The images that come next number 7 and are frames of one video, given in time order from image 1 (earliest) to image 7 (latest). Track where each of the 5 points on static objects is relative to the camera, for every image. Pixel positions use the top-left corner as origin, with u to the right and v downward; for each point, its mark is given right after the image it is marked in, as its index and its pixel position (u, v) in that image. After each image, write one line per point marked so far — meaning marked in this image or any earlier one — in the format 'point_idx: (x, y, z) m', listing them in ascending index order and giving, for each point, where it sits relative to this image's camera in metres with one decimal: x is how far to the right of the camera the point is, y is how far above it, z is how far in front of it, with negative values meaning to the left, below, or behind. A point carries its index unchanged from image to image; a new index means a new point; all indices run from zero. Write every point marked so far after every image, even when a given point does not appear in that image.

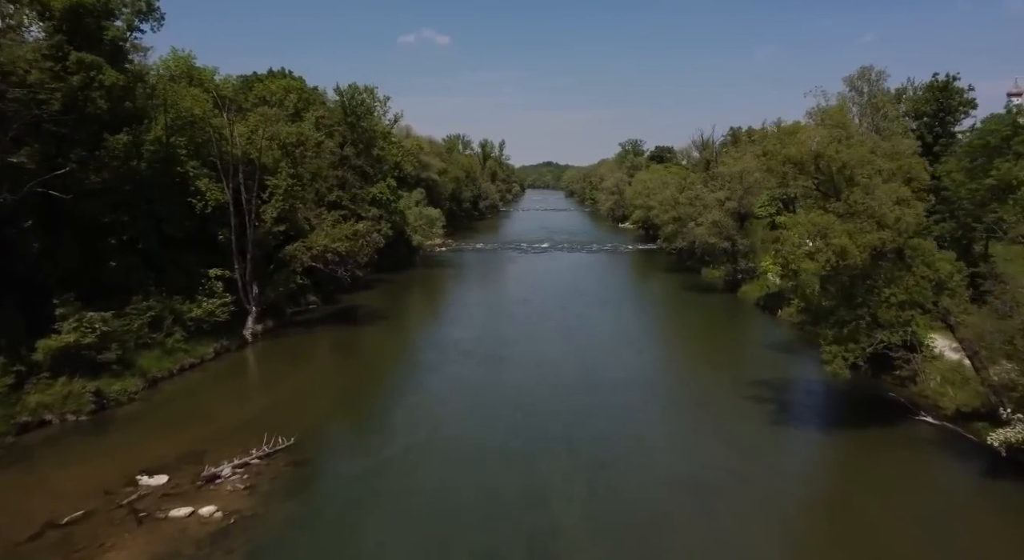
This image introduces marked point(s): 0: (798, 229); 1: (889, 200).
0: (+8.1, +1.4, +18.7) m
1: (+9.9, +2.1, +17.6) m
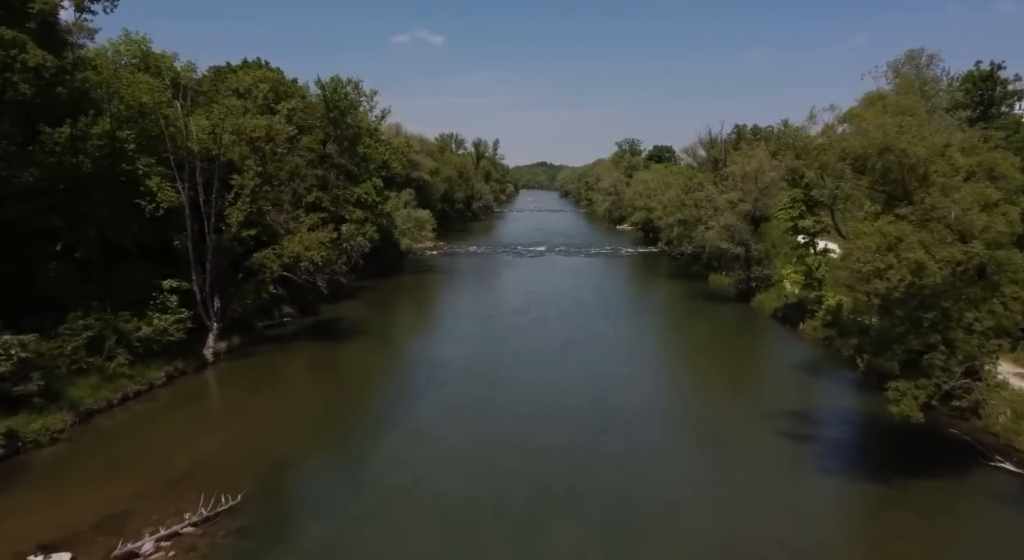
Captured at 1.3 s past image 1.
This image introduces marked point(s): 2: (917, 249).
0: (+8.0, +0.9, +15.4) m
1: (+9.9, +1.6, +14.3) m
2: (+8.6, +0.6, +14.1) m
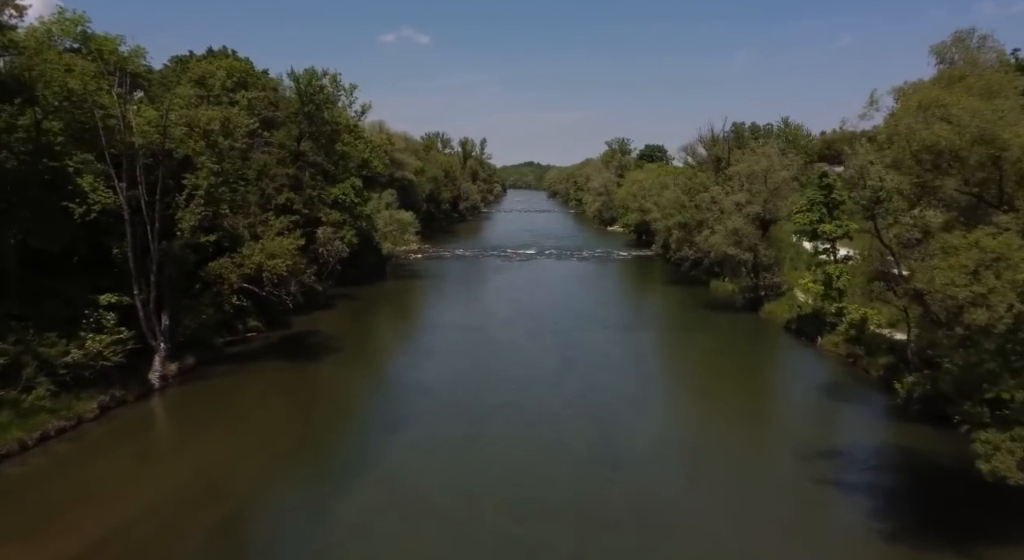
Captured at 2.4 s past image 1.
0: (+7.9, +0.5, +12.3) m
1: (+9.8, +1.2, +11.2) m
2: (+8.5, +0.2, +11.0) m
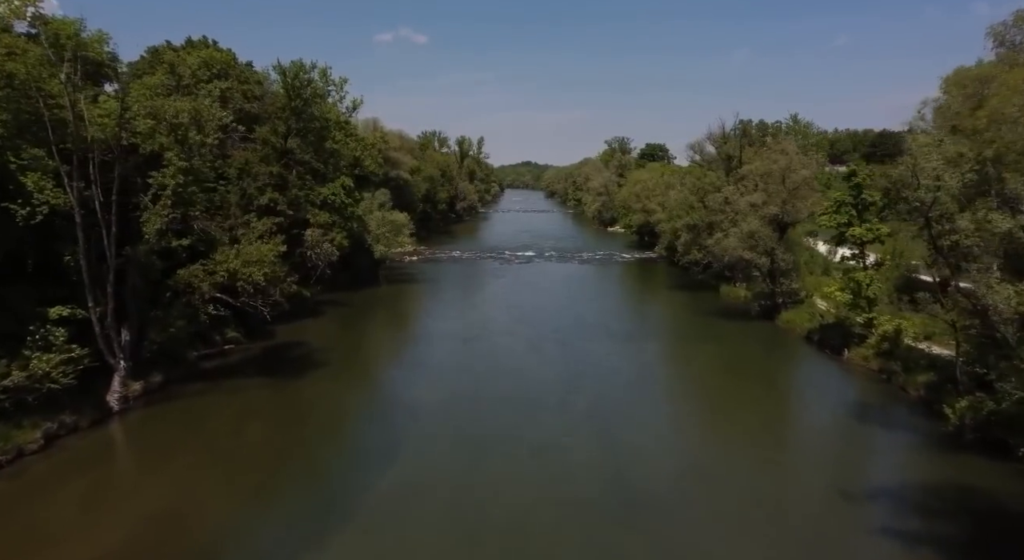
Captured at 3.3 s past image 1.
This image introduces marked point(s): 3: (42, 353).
0: (+8.0, +0.1, +9.9) m
1: (+9.9, +0.8, +8.8) m
2: (+8.6, -0.1, +8.6) m
3: (-13.4, -2.1, +18.9) m
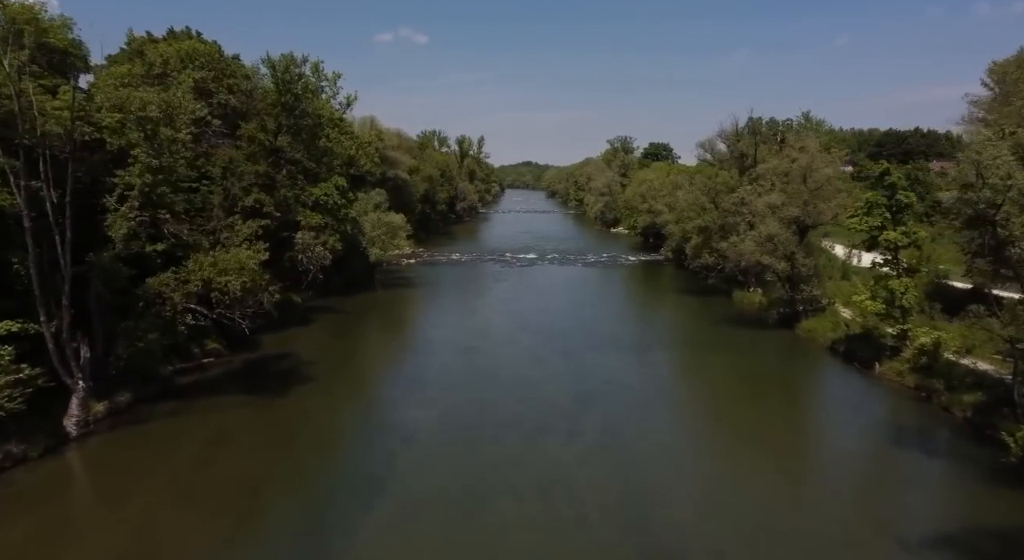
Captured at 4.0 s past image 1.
0: (+8.1, -0.2, +7.7) m
1: (+10.0, +0.5, +6.7) m
2: (+8.7, -0.4, +6.5) m
3: (-13.3, -2.4, +16.8) m
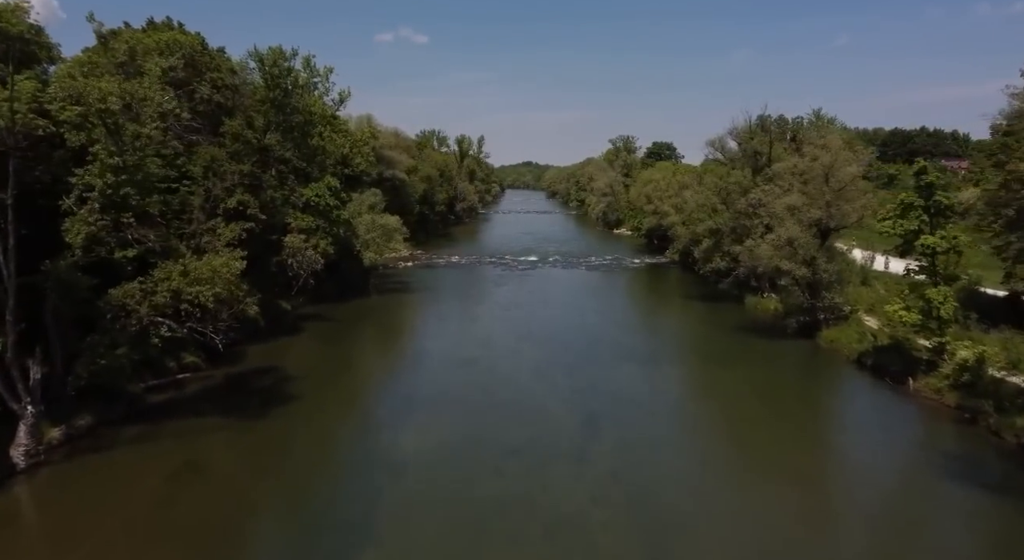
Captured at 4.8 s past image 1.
0: (+8.2, -0.5, +5.7) m
1: (+10.0, +0.3, +4.6) m
2: (+8.8, -0.7, +4.4) m
3: (-13.2, -2.7, +14.7) m
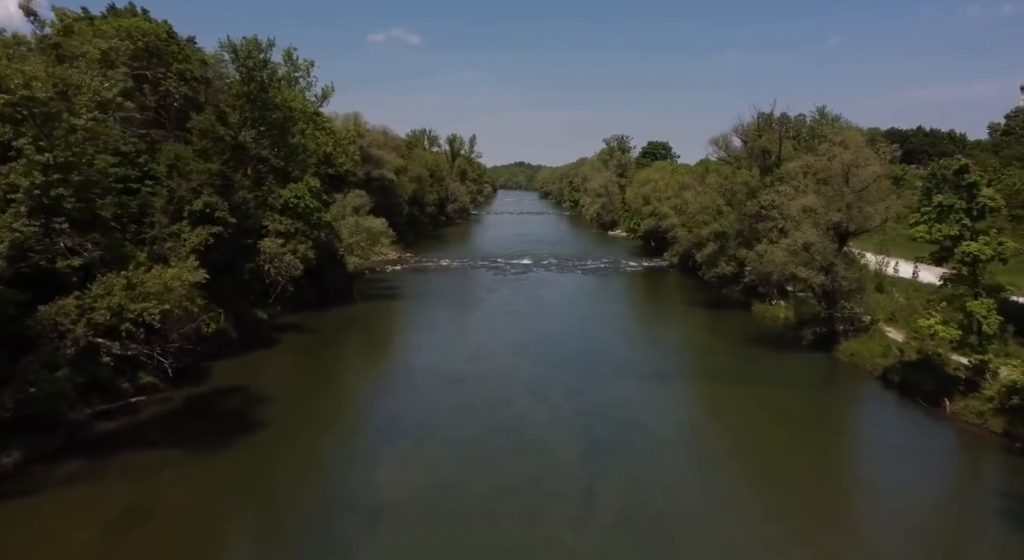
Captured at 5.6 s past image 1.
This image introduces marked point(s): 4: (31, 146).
0: (+8.2, -0.8, +3.3) m
1: (+10.0, -0.1, +2.3) m
2: (+8.8, -1.1, +2.1) m
3: (-13.3, -3.1, +12.1) m
4: (-11.5, +3.2, +16.0) m
